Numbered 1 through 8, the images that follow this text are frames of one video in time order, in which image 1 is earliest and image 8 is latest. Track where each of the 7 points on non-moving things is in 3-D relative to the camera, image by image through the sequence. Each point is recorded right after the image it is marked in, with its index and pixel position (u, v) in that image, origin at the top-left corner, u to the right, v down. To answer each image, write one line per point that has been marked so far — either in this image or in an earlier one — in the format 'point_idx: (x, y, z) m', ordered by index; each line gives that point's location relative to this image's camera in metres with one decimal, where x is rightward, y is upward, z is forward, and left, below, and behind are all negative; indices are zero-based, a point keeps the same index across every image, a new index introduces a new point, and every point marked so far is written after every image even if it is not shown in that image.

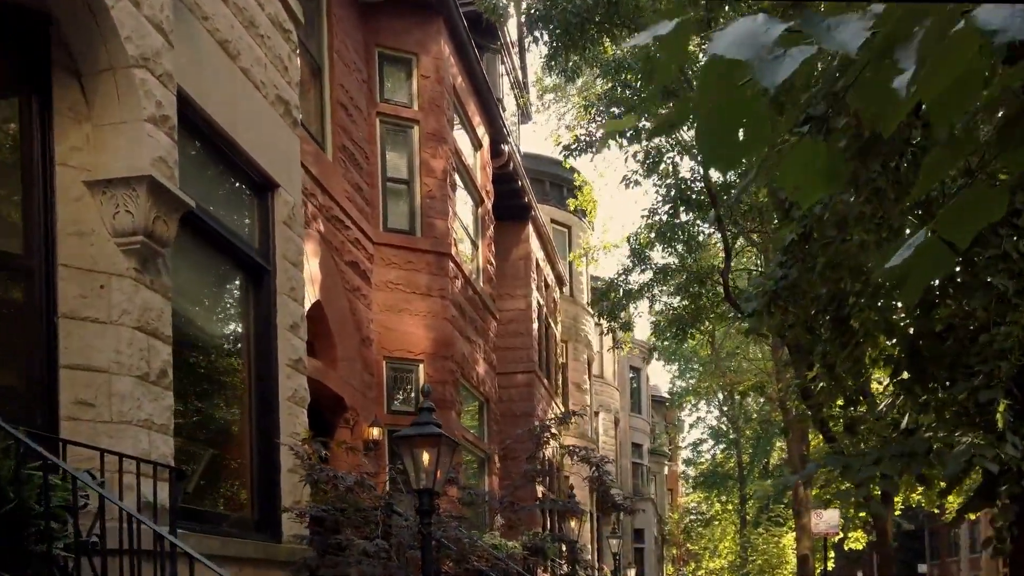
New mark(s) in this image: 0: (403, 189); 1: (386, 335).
0: (-1.3, +1.2, +14.5) m
1: (-1.4, -0.5, +13.4) m
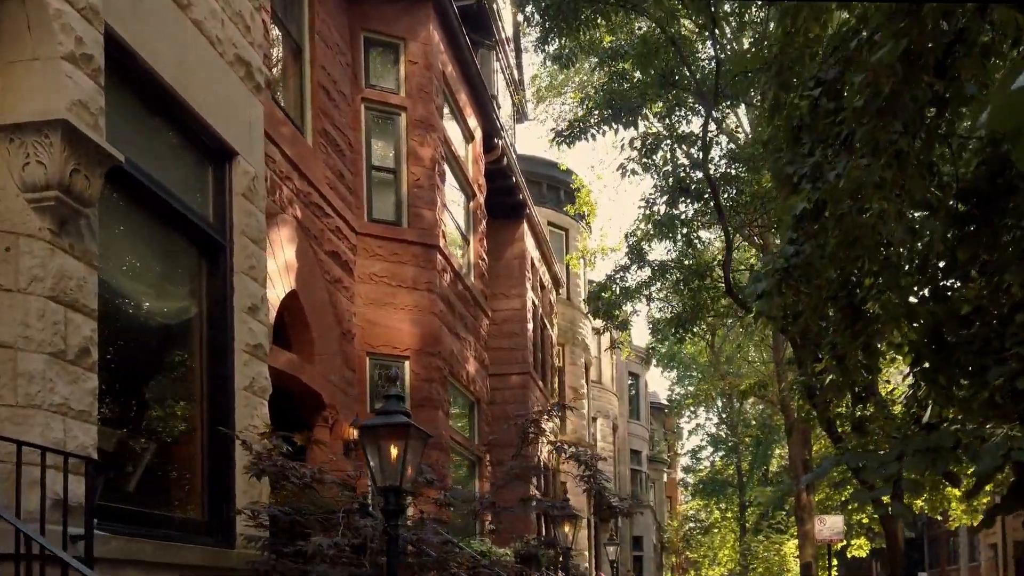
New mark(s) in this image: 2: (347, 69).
0: (-1.4, +1.2, +13.9) m
1: (-1.5, -0.4, +12.7) m
2: (-1.8, +2.4, +13.5) m
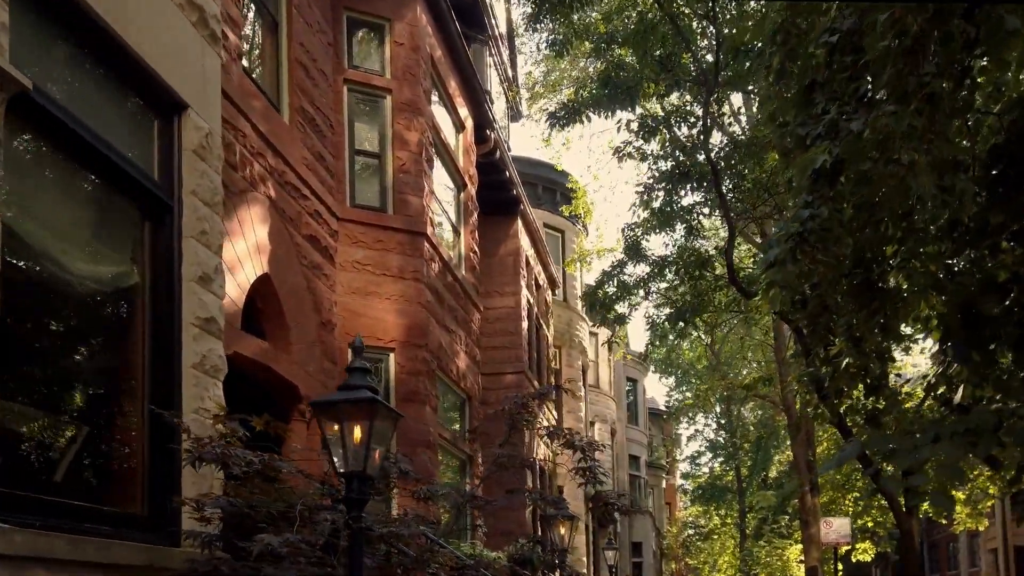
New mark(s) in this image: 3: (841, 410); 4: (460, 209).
0: (-1.5, +1.3, +13.1) m
1: (-1.6, -0.3, +12.0) m
2: (-2.0, +2.6, +12.8) m
3: (+3.3, -1.2, +12.2) m
4: (-0.7, +1.1, +16.9) m
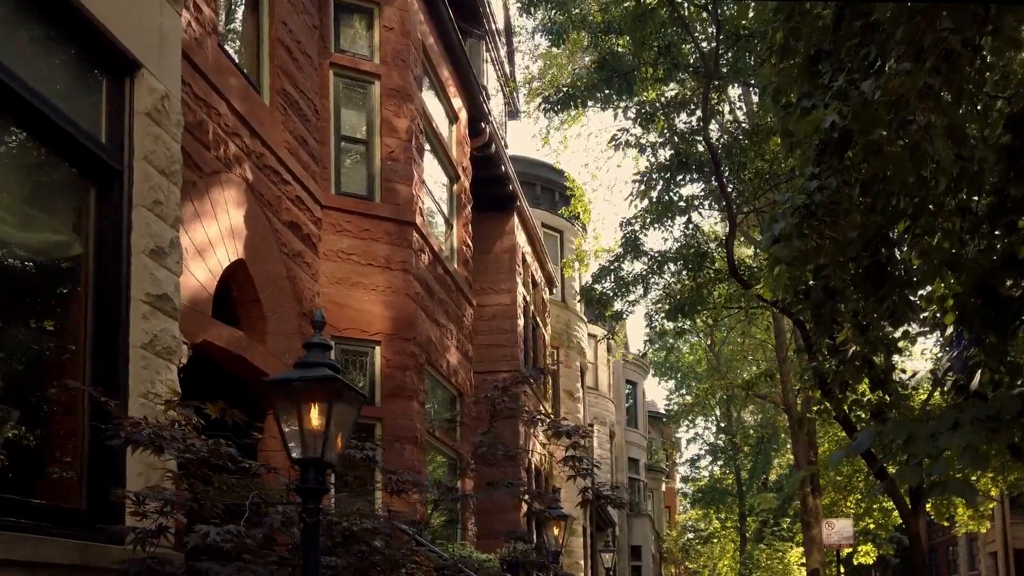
0: (-1.6, +1.4, +12.7) m
1: (-1.7, -0.2, +11.5) m
2: (-2.0, +2.6, +12.3) m
3: (+3.3, -1.1, +11.7) m
4: (-0.8, +1.2, +16.4) m
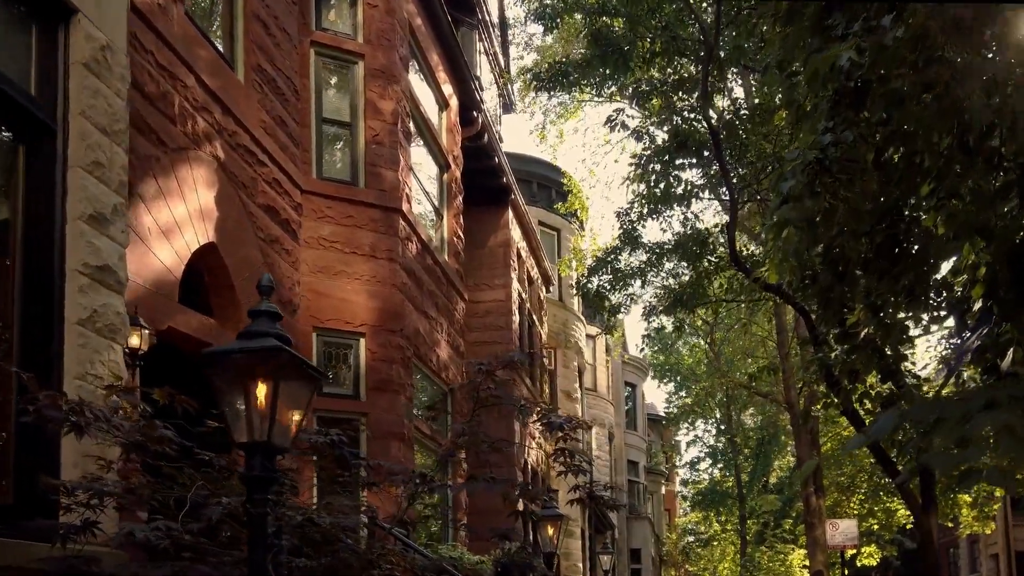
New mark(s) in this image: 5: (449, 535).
0: (-1.7, +1.5, +12.1) m
1: (-1.8, -0.1, +10.9) m
2: (-2.1, +2.7, +11.8) m
3: (+3.2, -1.0, +11.1) m
4: (-0.9, +1.3, +15.8) m
5: (-0.6, -2.4, +11.8) m
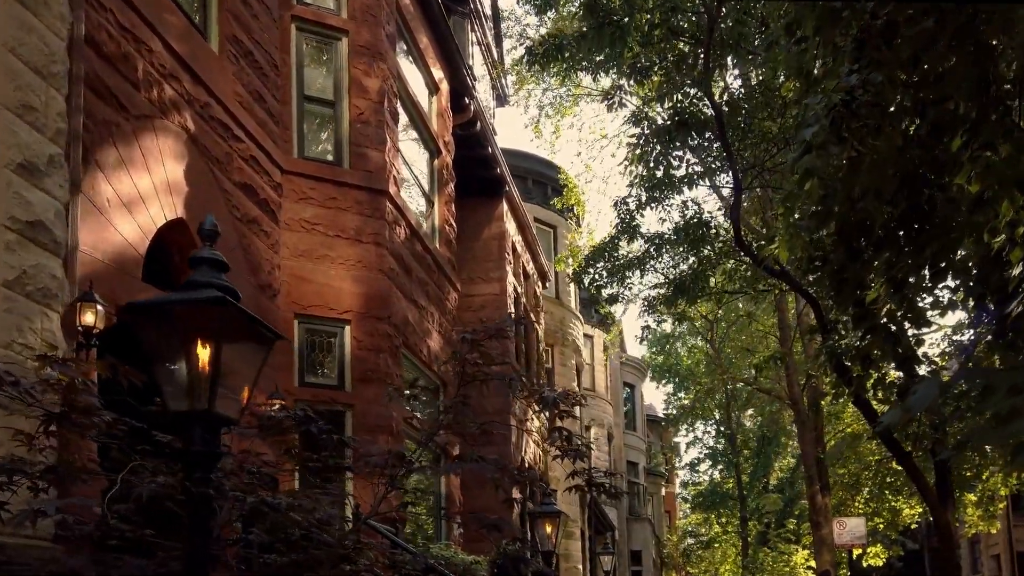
0: (-1.8, +1.7, +11.5) m
1: (-1.8, 0.0, +10.3) m
2: (-2.2, +2.9, +11.2) m
3: (+3.1, -0.8, +10.5) m
4: (-1.0, +1.4, +15.2) m
5: (-0.7, -2.3, +11.2) m
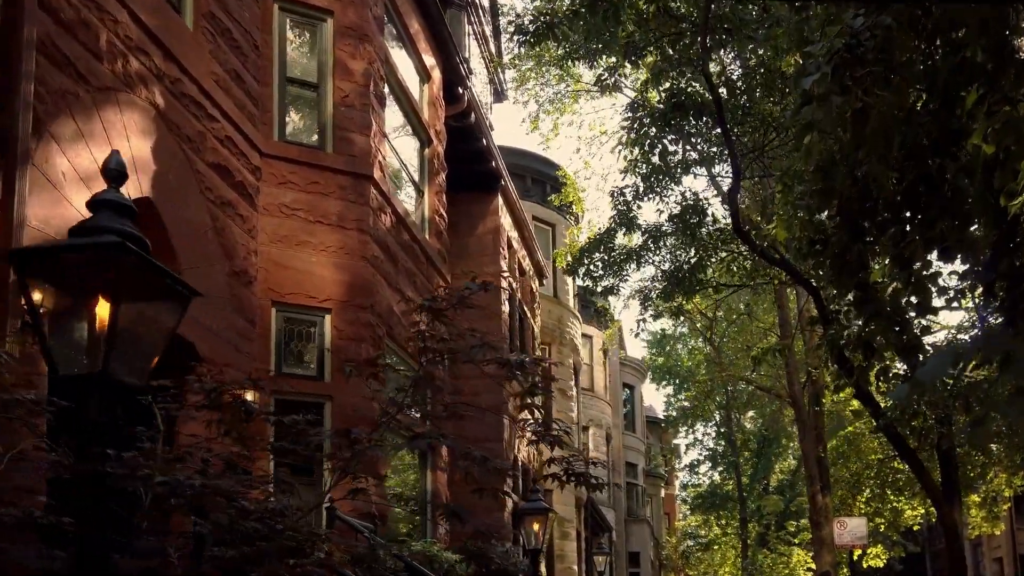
0: (-1.9, +1.8, +11.1) m
1: (-2.0, +0.1, +9.9) m
2: (-2.3, +3.0, +10.8) m
3: (+3.0, -0.8, +10.1) m
4: (-1.1, +1.5, +14.8) m
5: (-0.8, -2.2, +10.8) m
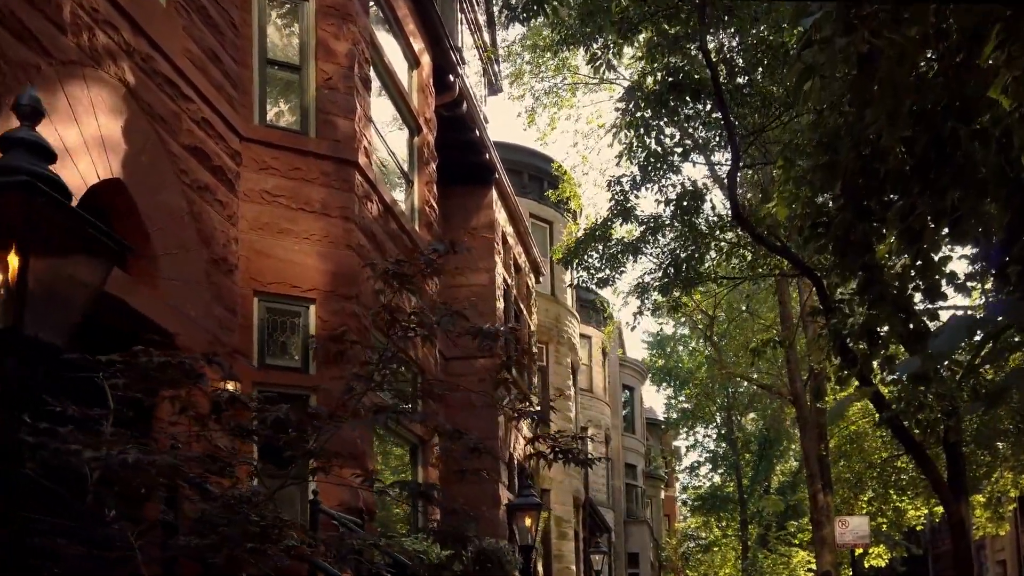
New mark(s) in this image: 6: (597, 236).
0: (-2.0, +1.9, +10.7) m
1: (-2.0, +0.2, +9.6) m
2: (-2.4, +3.1, +10.4) m
3: (+2.9, -0.6, +9.8) m
4: (-1.2, +1.6, +14.5) m
5: (-0.8, -2.1, +10.4) m
6: (+1.3, +0.8, +18.7) m
